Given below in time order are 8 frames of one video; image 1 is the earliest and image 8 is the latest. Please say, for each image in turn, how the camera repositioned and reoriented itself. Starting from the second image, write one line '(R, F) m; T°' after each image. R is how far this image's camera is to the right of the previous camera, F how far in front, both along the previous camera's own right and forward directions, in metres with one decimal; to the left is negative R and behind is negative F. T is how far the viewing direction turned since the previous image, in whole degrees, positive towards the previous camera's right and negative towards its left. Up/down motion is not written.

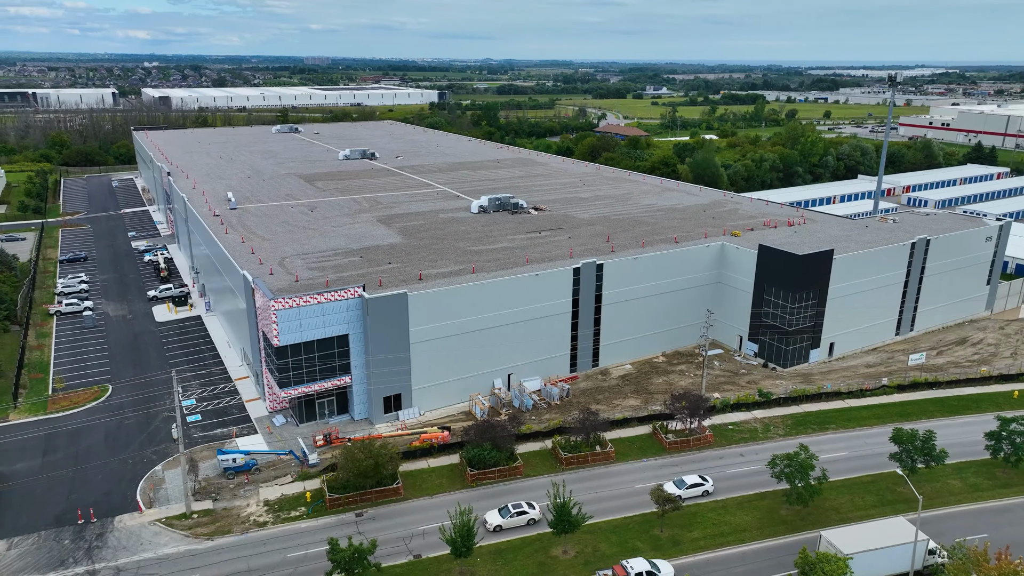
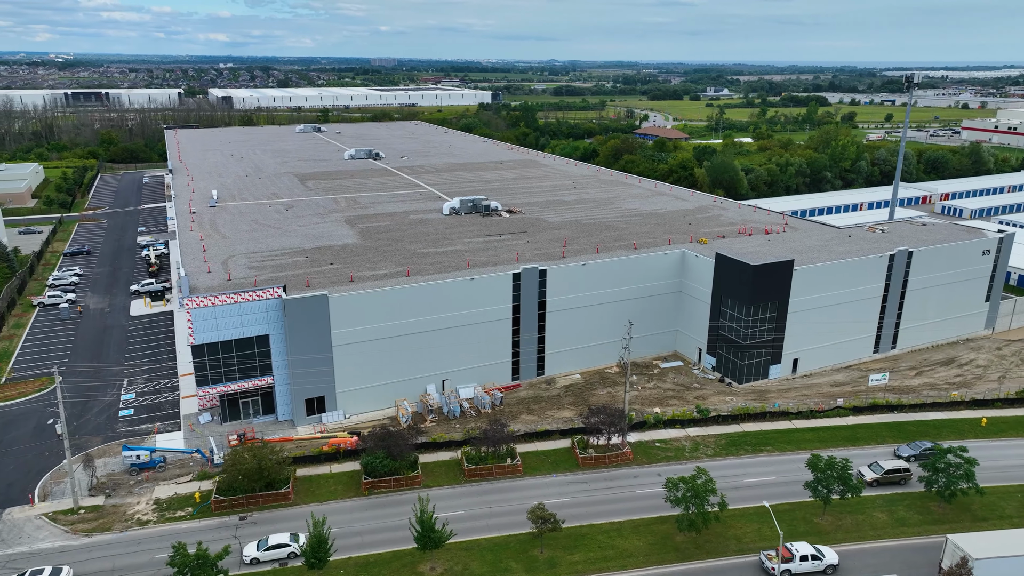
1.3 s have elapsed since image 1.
(+6.5, +1.2) m; -5°
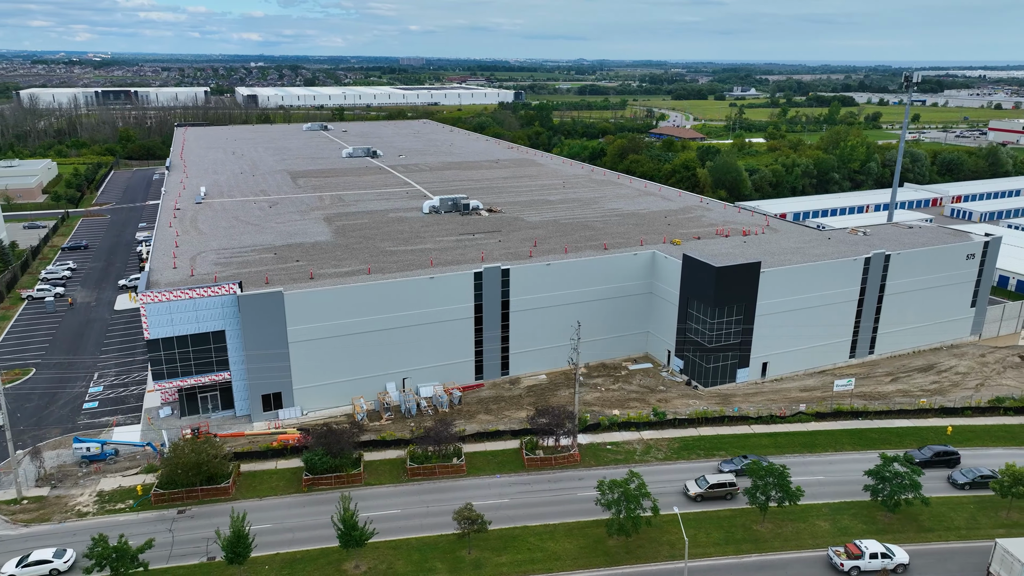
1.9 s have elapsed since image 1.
(+3.4, +0.2) m; -2°
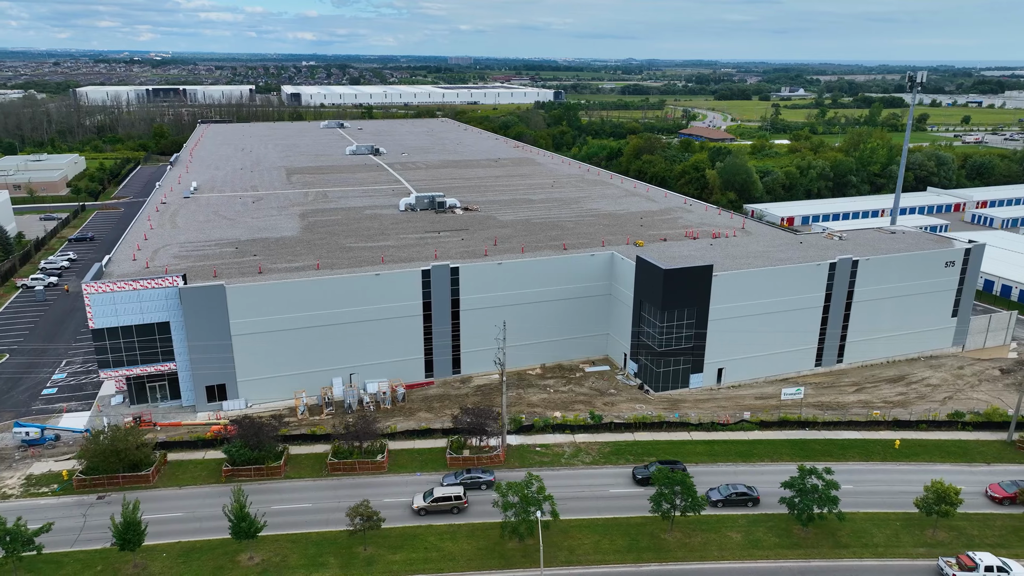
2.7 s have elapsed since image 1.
(+5.1, +0.3) m; -3°
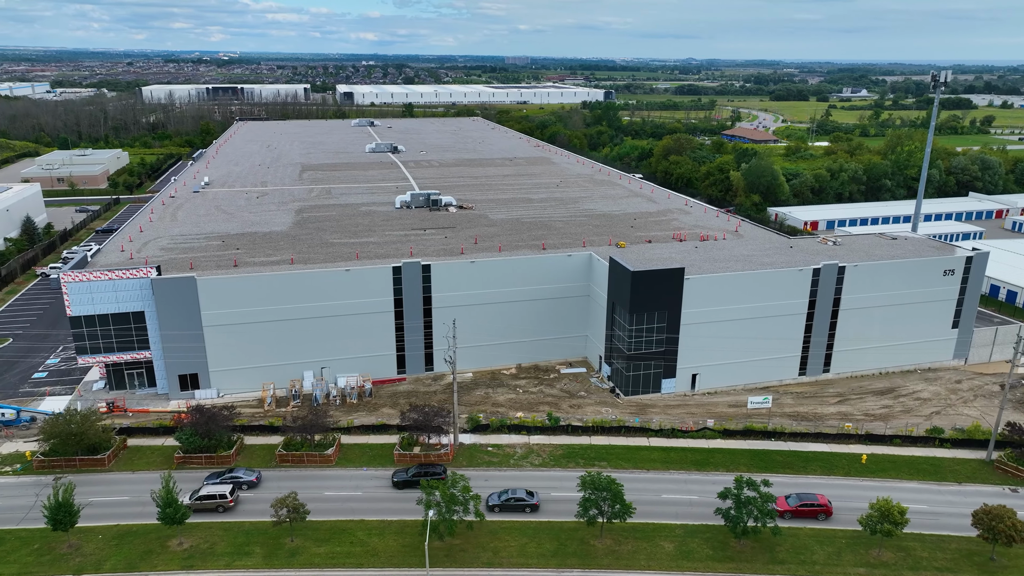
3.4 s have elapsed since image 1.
(+4.4, +0.4) m; -4°
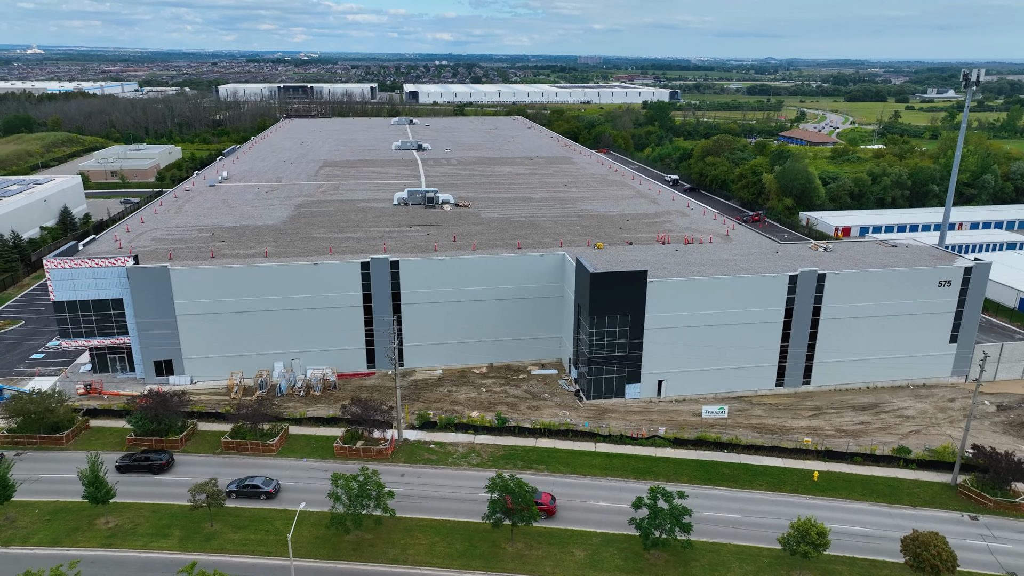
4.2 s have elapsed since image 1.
(+5.4, +0.5) m; -5°
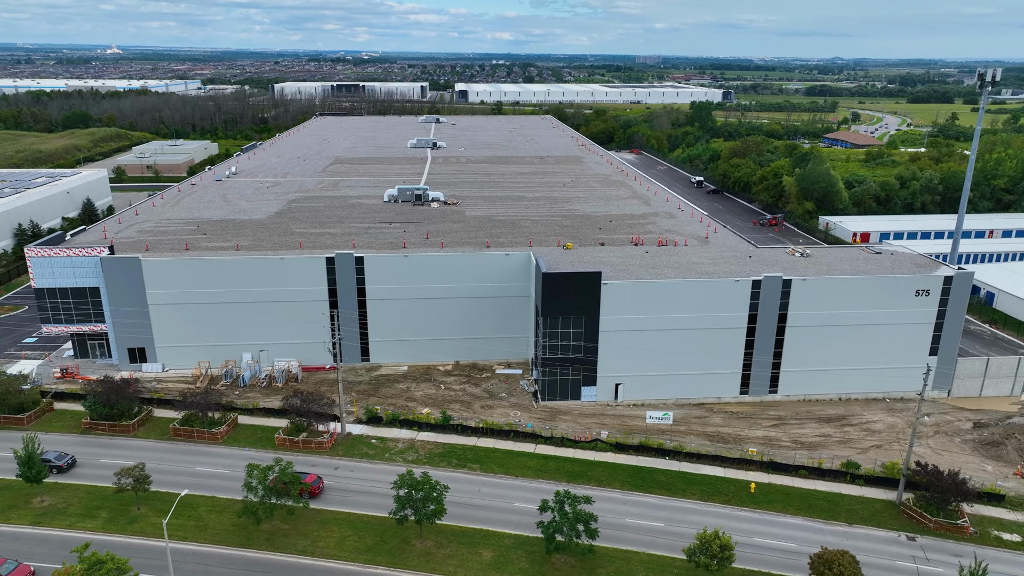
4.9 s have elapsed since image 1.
(+5.0, +0.3) m; -4°
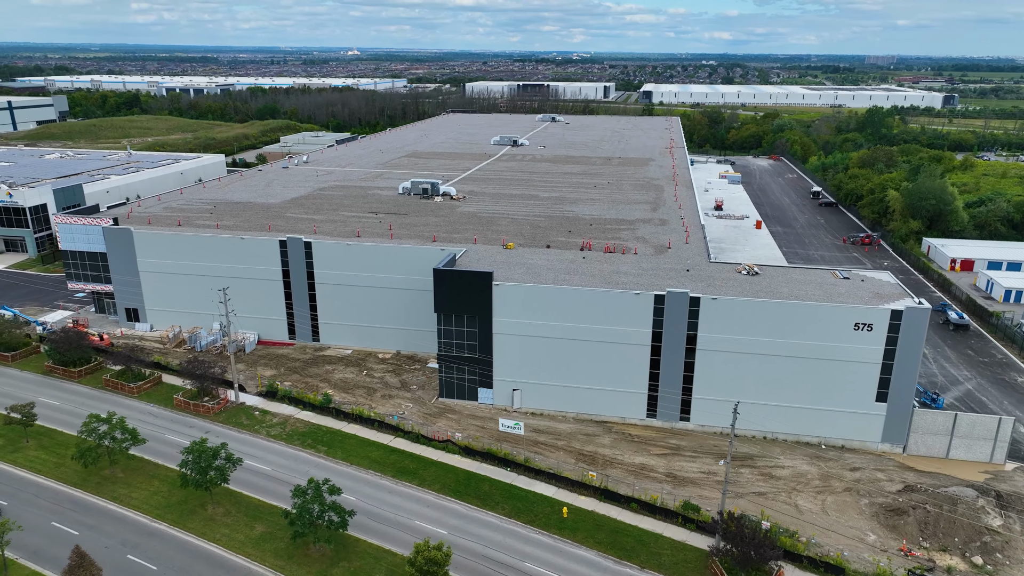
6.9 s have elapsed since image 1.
(+14.4, +2.2) m; -15°
